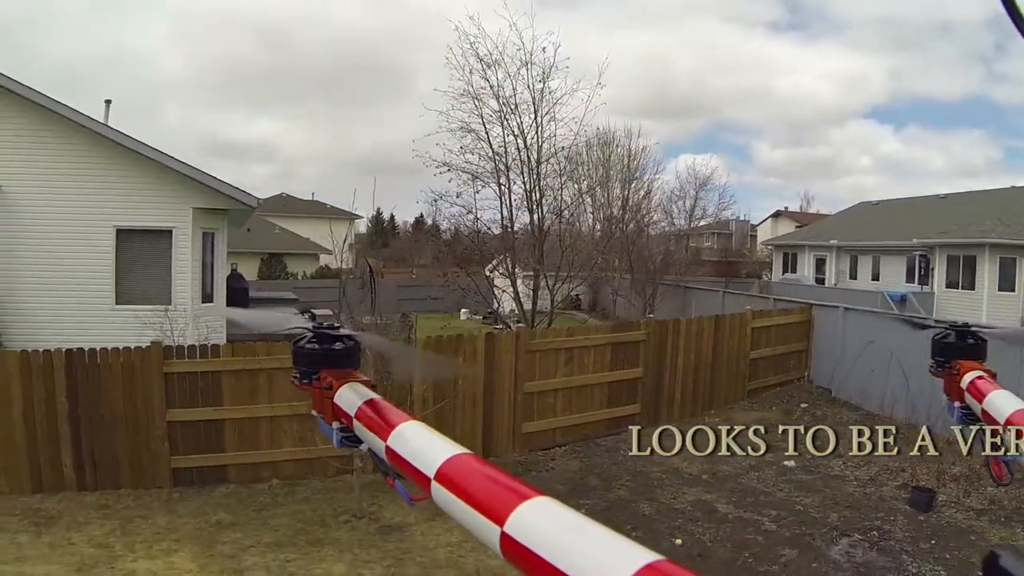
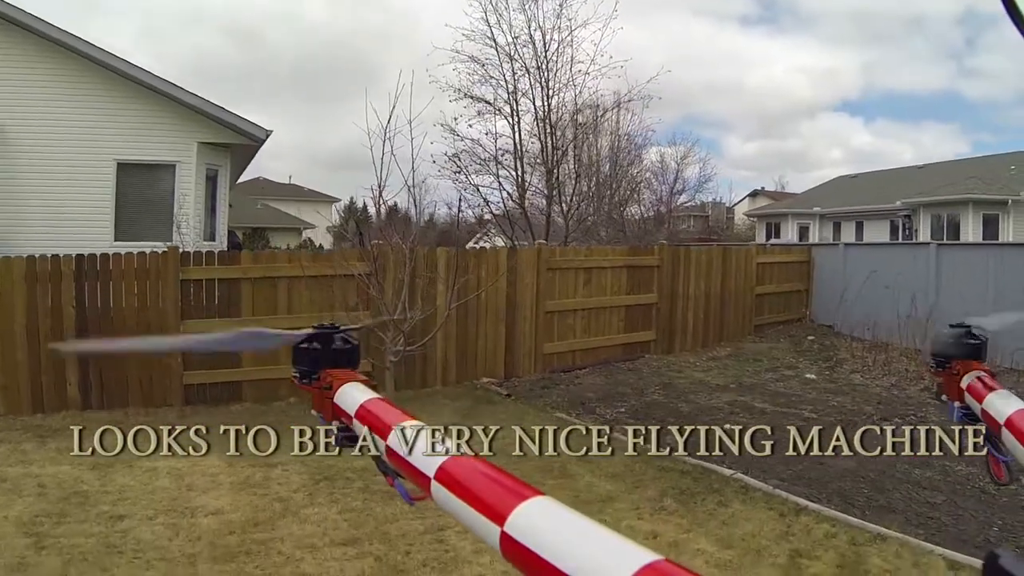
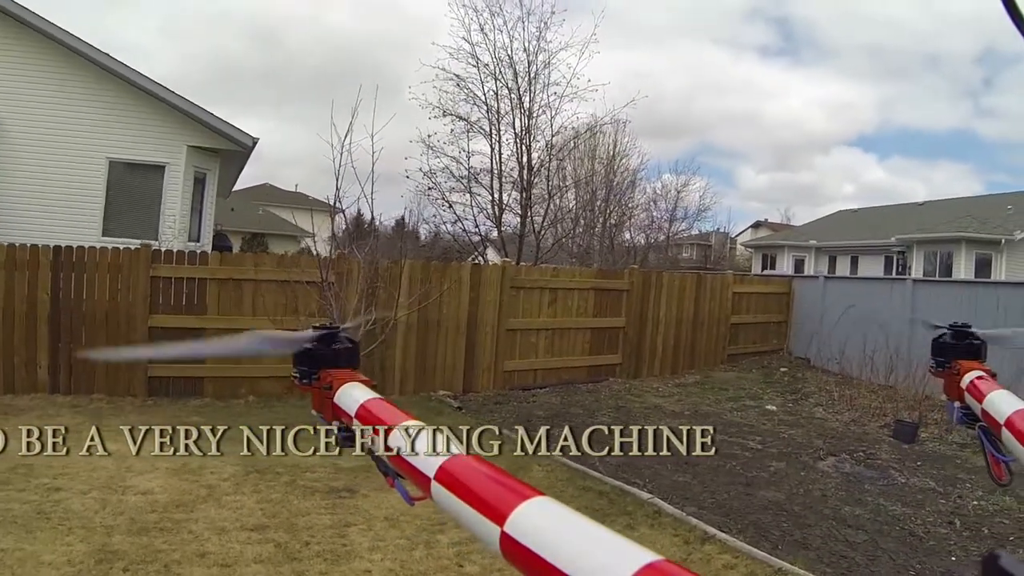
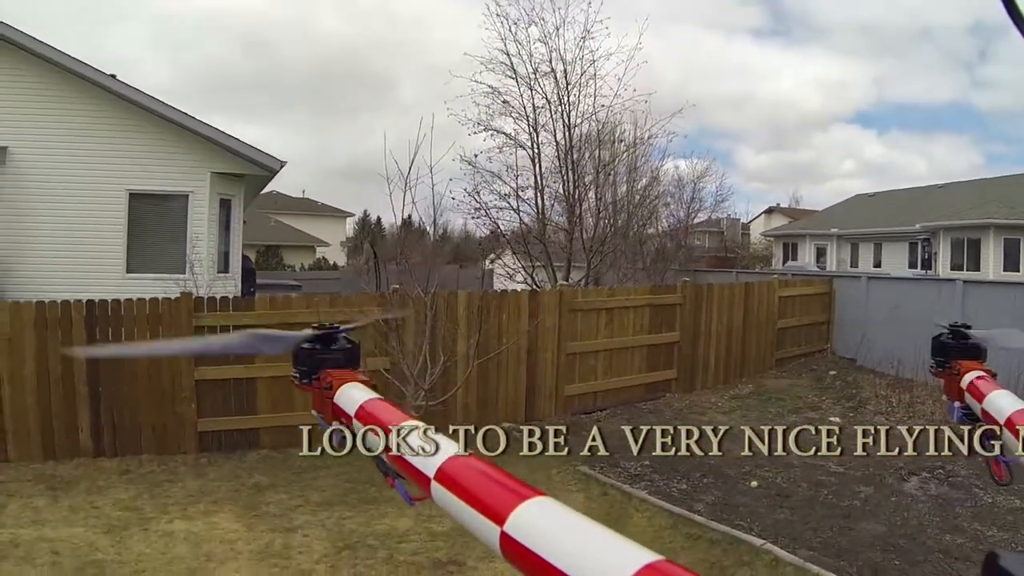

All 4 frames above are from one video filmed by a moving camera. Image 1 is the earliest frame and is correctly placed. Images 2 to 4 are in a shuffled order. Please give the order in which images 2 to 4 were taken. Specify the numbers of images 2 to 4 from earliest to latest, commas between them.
4, 2, 3
